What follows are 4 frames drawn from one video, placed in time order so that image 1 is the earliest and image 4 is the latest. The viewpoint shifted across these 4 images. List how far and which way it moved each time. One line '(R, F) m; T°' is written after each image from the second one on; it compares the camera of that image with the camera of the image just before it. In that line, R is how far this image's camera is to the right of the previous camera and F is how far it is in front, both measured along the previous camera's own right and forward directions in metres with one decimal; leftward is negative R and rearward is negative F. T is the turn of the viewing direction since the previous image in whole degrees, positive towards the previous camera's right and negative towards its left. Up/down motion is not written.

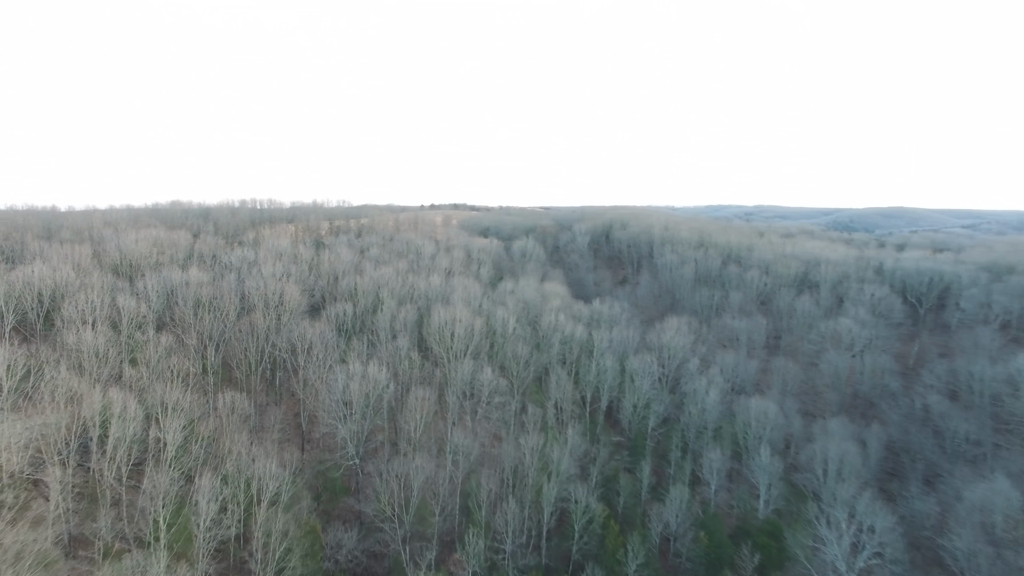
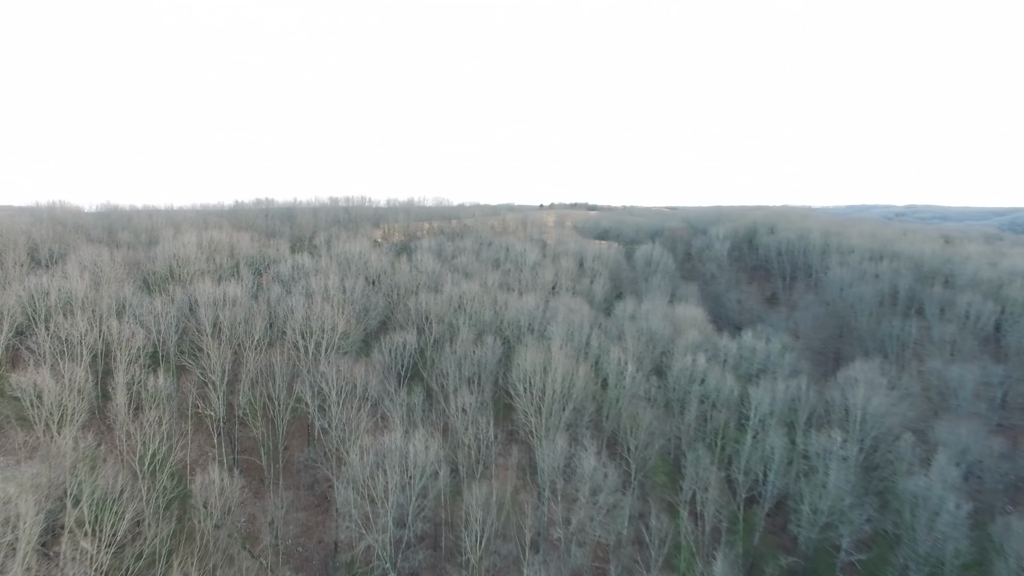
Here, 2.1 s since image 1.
(+0.1, +9.2) m; -10°
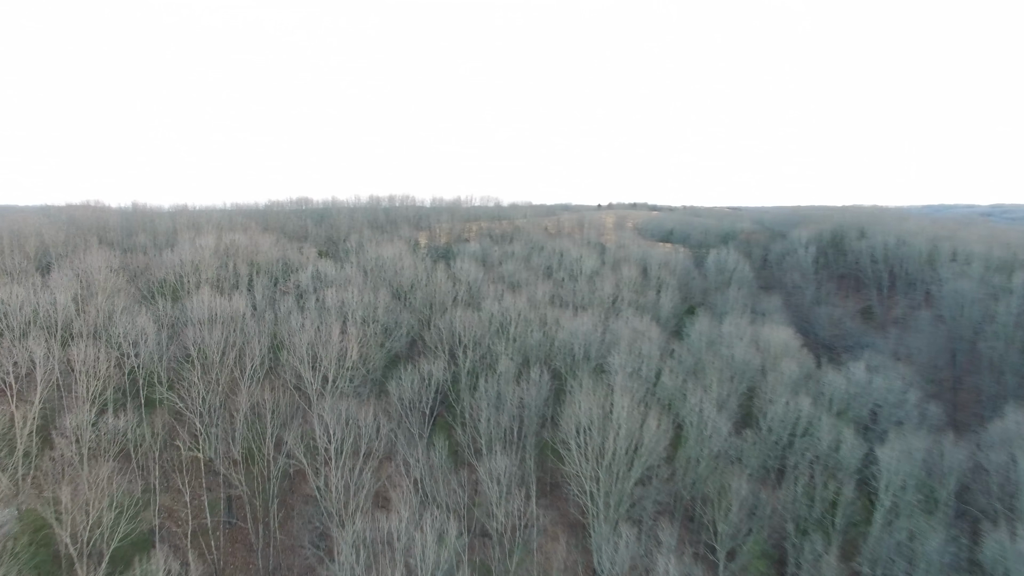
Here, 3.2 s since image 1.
(+0.1, +5.0) m; -5°
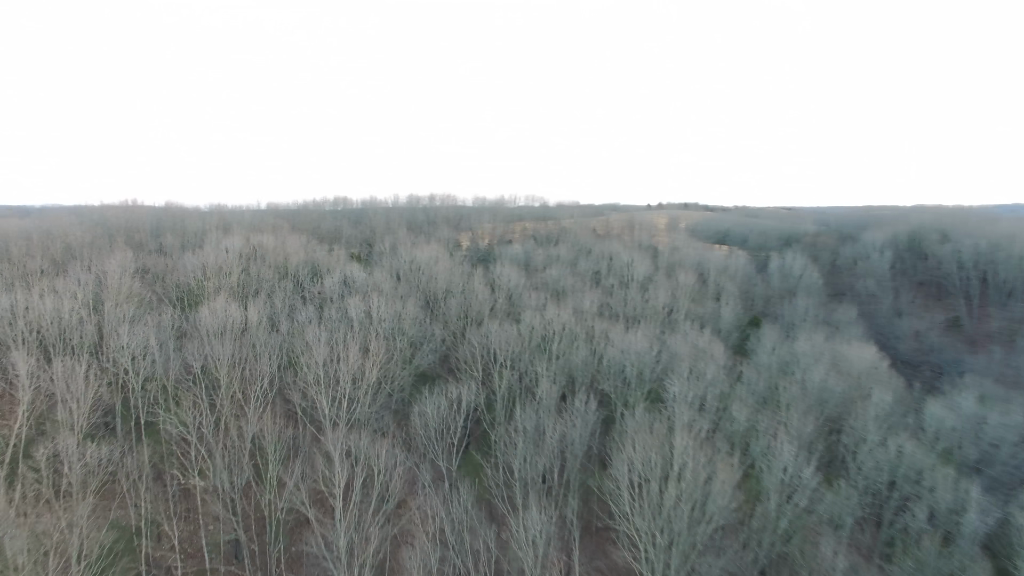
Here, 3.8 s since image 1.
(+0.1, +2.8) m; -4°
